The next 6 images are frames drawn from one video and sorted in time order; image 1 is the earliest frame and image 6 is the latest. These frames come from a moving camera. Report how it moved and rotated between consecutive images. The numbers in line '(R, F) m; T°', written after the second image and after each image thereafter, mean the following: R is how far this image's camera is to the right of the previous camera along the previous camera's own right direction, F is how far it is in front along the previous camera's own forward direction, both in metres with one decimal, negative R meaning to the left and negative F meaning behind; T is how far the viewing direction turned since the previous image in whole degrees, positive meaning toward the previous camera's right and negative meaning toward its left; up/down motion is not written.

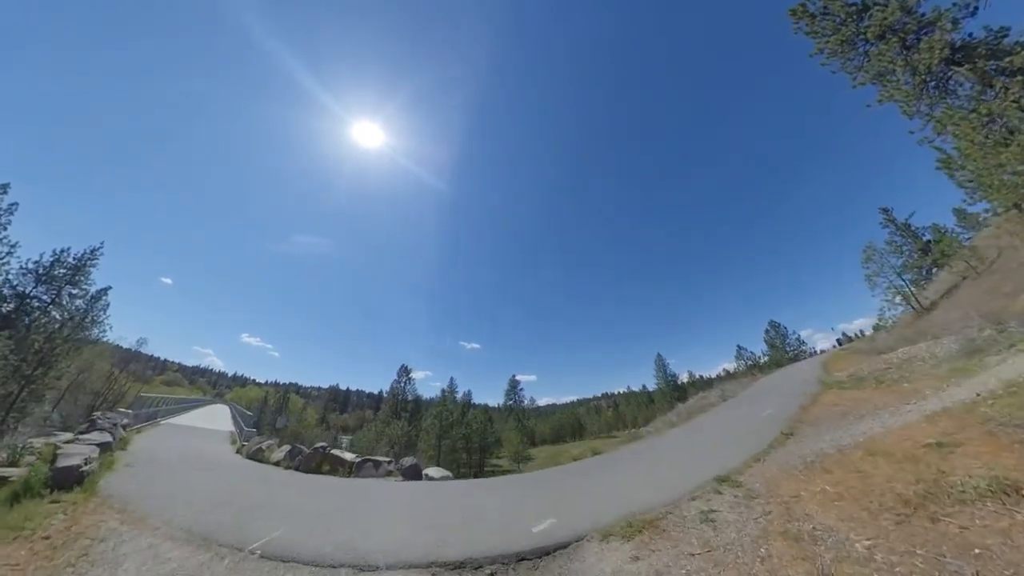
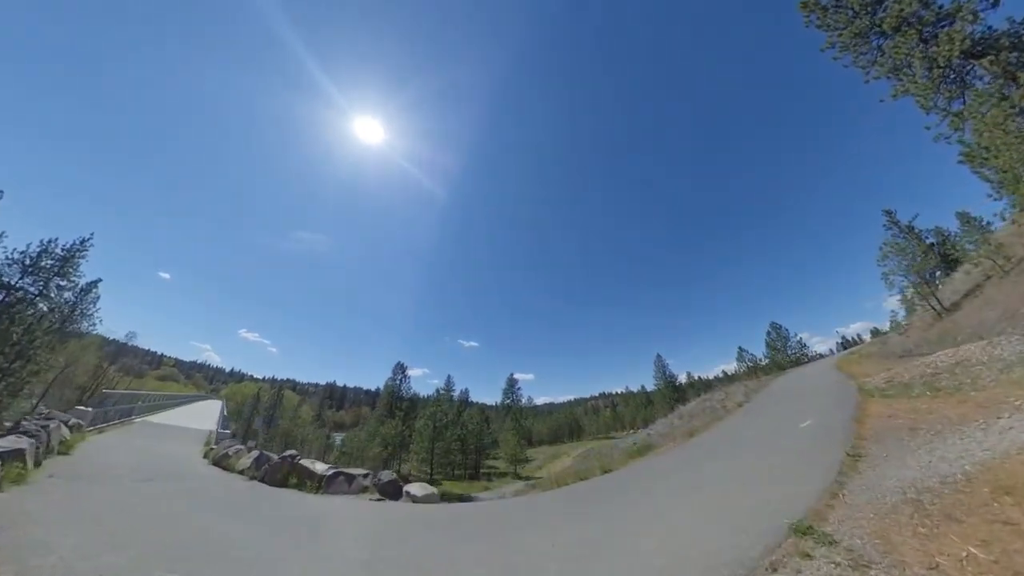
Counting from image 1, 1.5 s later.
(0.0, +1.1) m; 0°
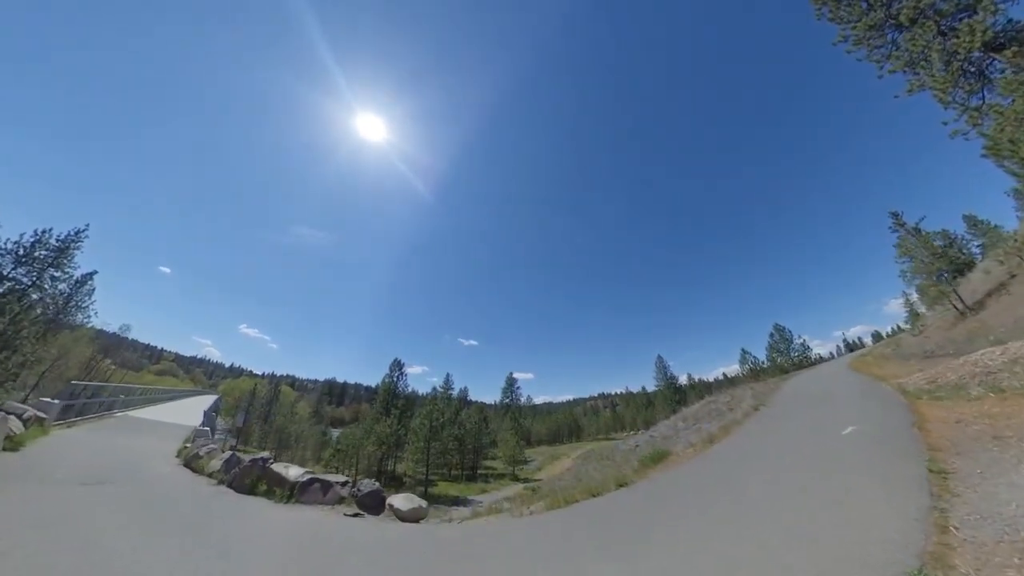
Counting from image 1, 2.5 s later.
(0.0, +0.9) m; 0°
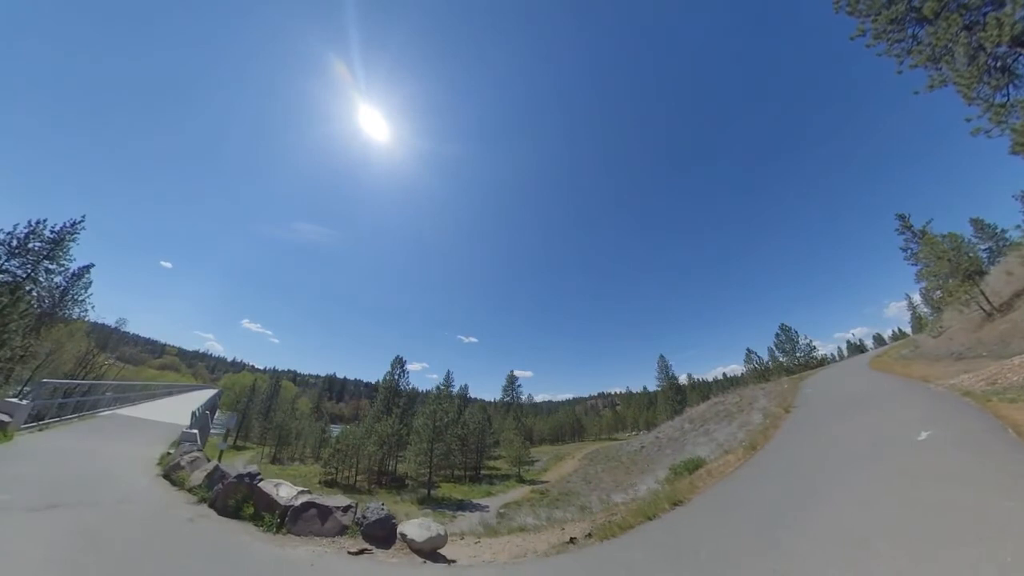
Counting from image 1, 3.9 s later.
(-0.5, +1.1) m; 0°
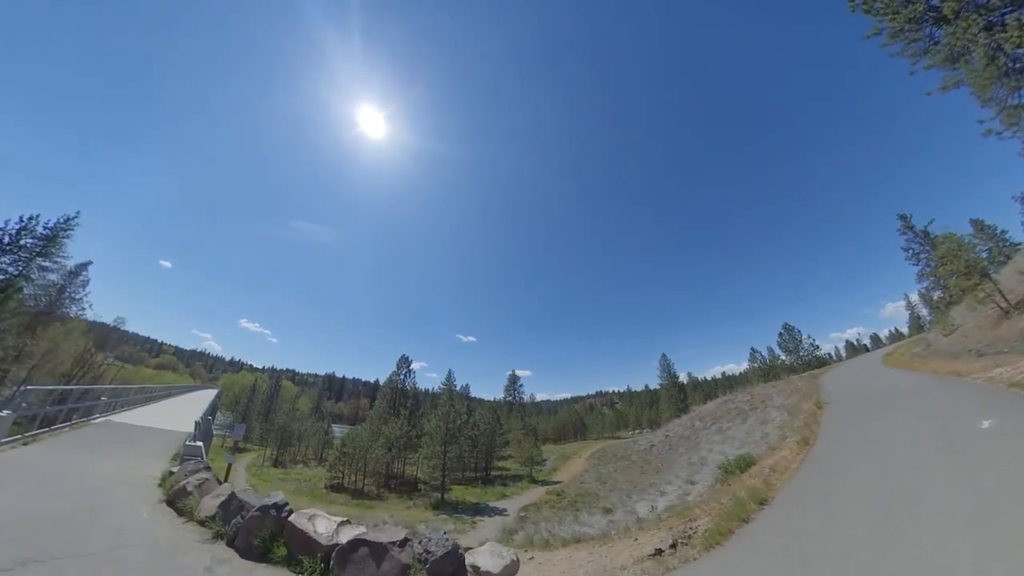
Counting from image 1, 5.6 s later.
(-1.1, +1.1) m; 0°
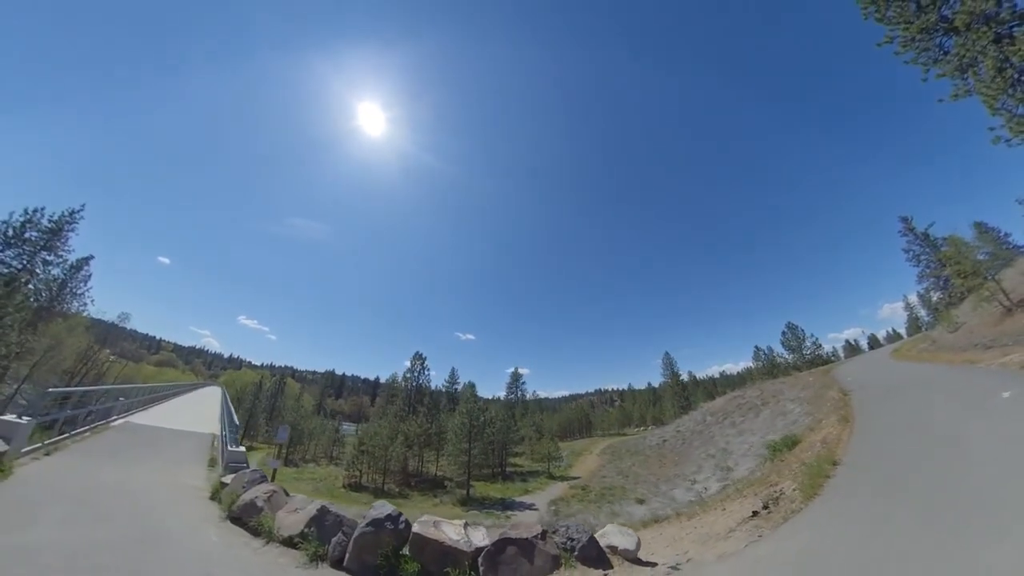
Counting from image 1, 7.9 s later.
(-1.9, +1.0) m; 0°
